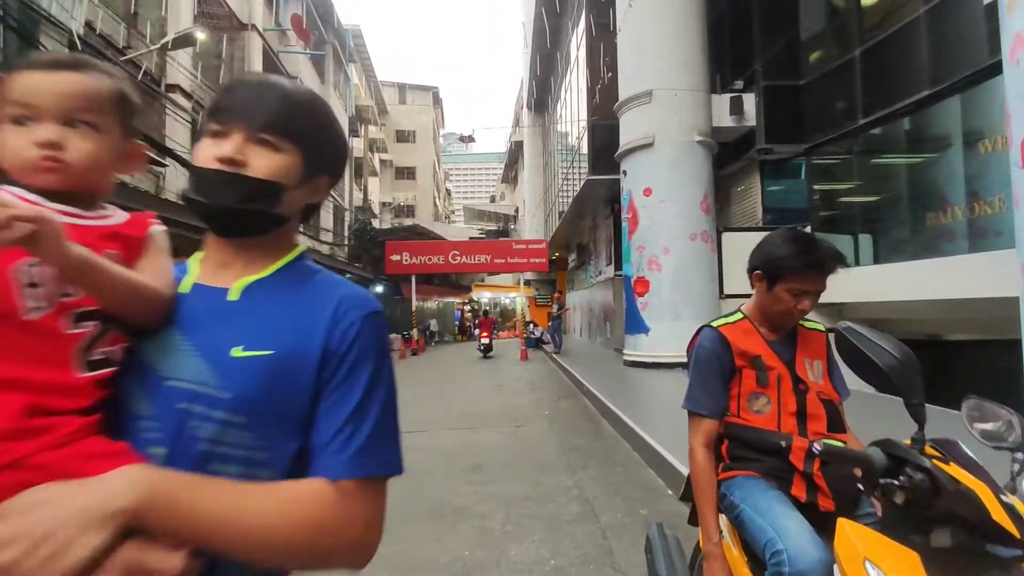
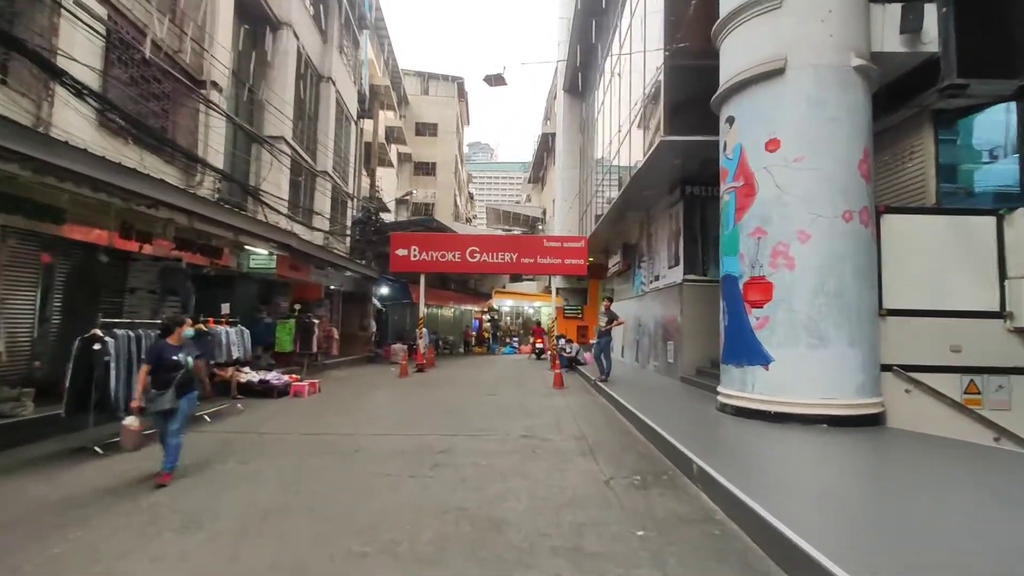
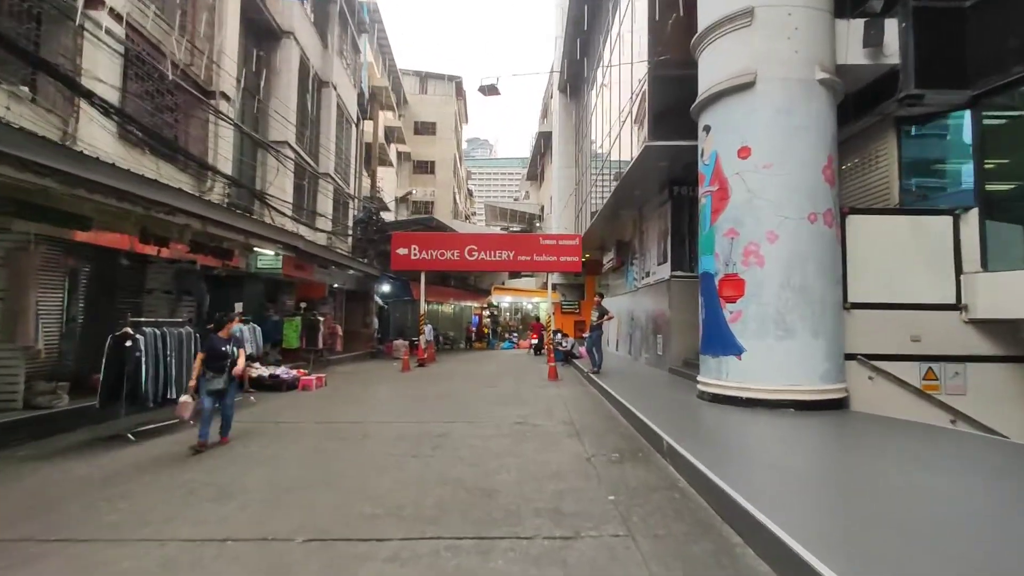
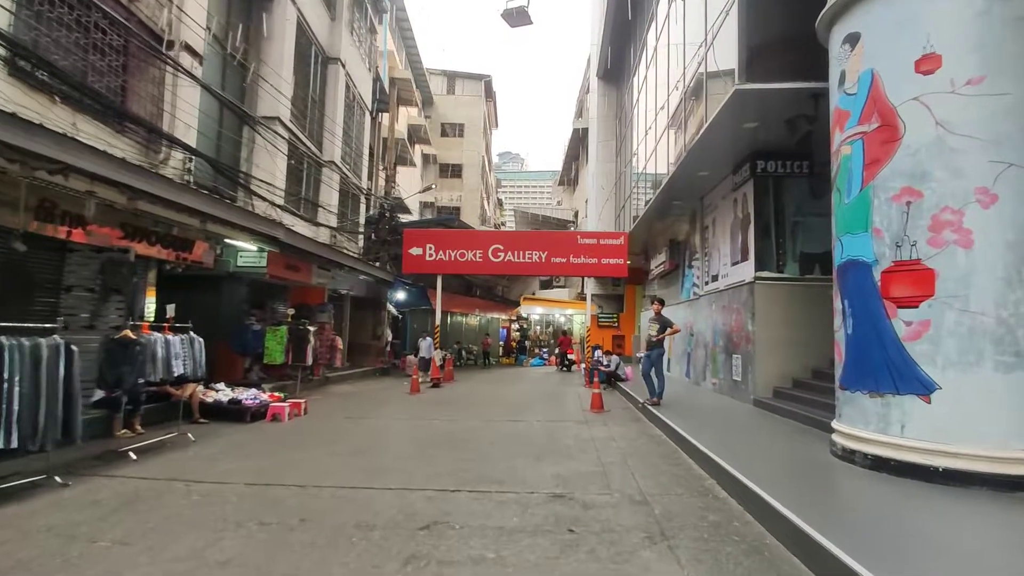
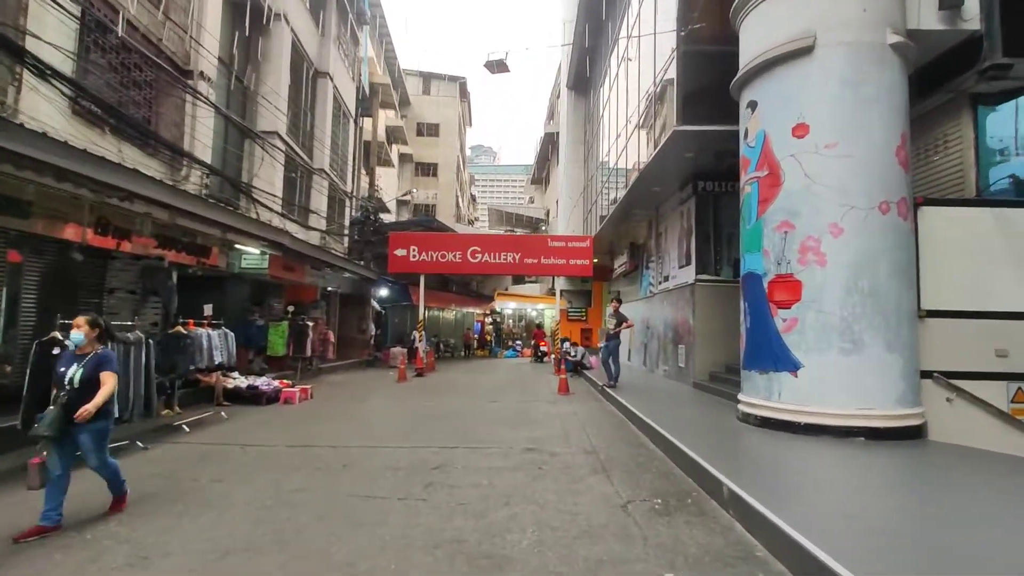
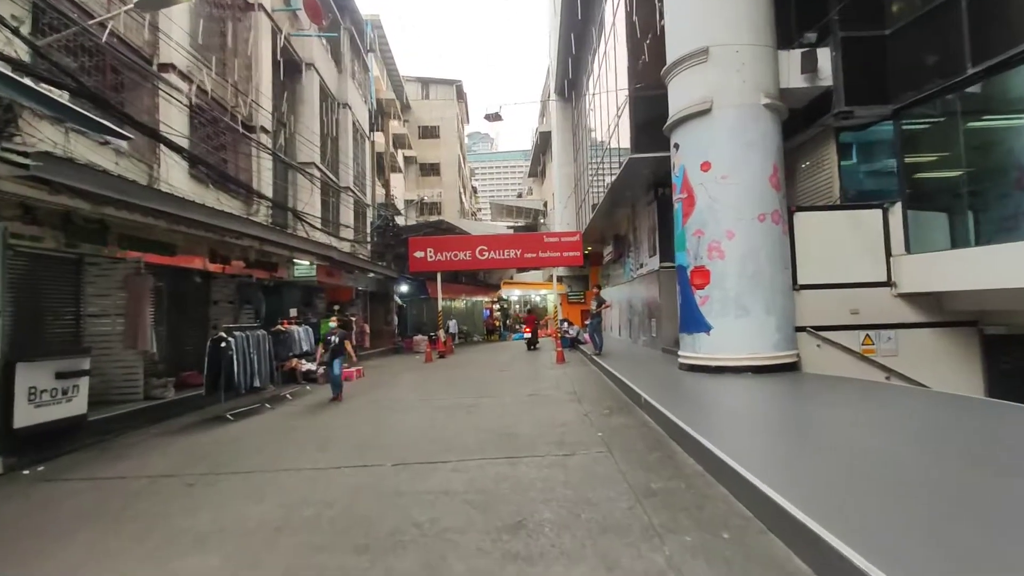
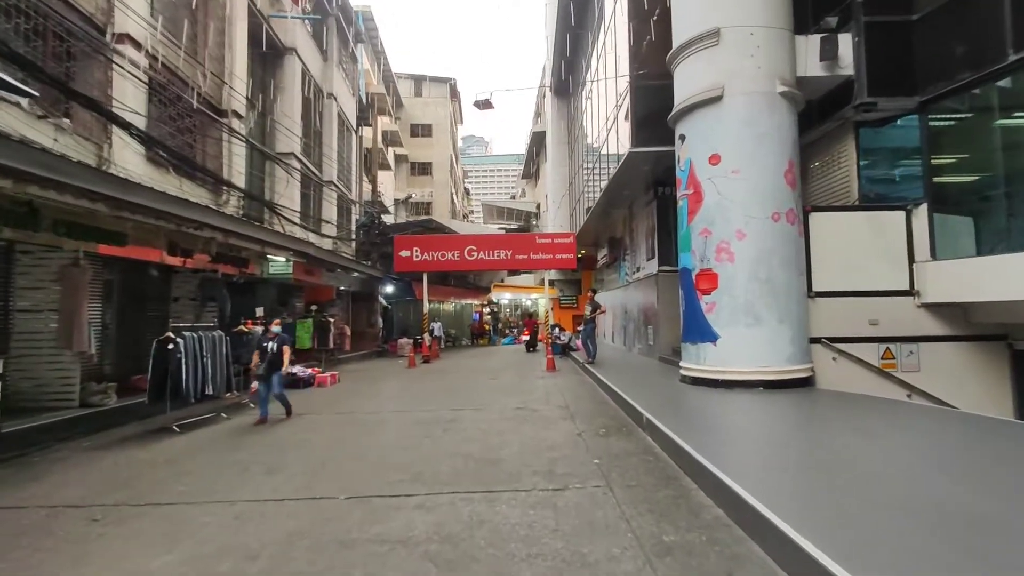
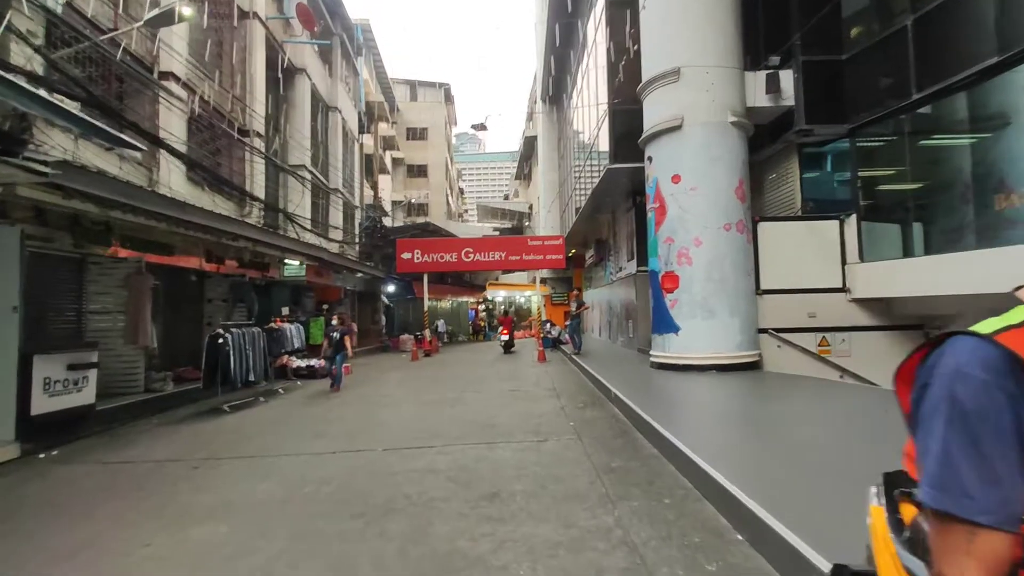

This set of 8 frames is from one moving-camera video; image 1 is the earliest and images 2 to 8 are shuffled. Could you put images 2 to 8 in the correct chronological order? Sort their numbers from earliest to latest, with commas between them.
8, 6, 7, 3, 2, 5, 4
